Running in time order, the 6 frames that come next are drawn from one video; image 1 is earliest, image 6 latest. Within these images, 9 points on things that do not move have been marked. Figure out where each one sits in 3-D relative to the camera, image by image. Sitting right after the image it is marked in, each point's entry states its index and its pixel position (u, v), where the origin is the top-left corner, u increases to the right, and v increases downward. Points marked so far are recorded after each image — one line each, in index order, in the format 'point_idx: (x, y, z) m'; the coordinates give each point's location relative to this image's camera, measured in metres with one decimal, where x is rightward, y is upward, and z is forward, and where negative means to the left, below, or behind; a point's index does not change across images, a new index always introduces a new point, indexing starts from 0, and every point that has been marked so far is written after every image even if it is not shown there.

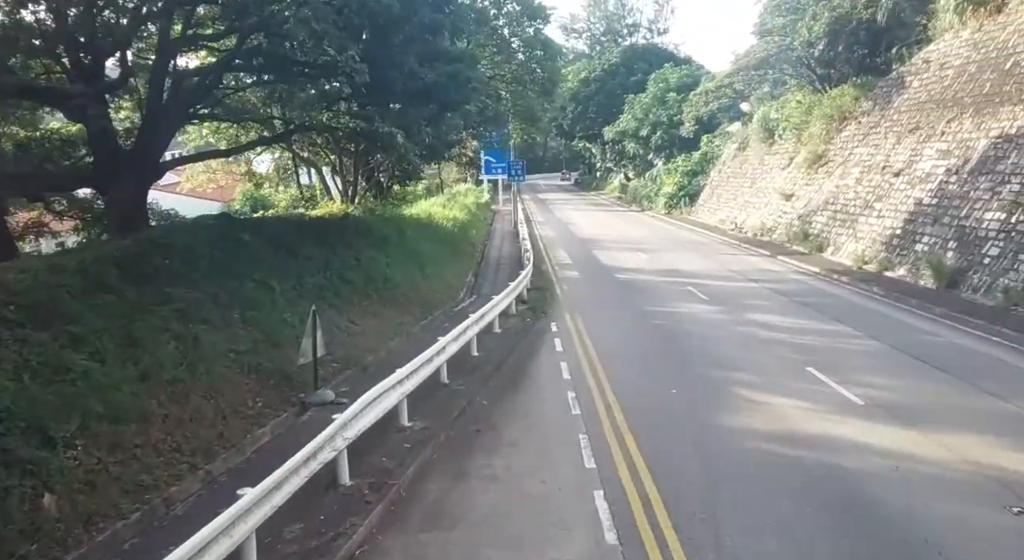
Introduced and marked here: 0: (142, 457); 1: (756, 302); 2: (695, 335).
0: (-3.4, -1.6, +7.5) m
1: (+5.5, -0.5, +18.4) m
2: (+3.4, -1.0, +15.1) m
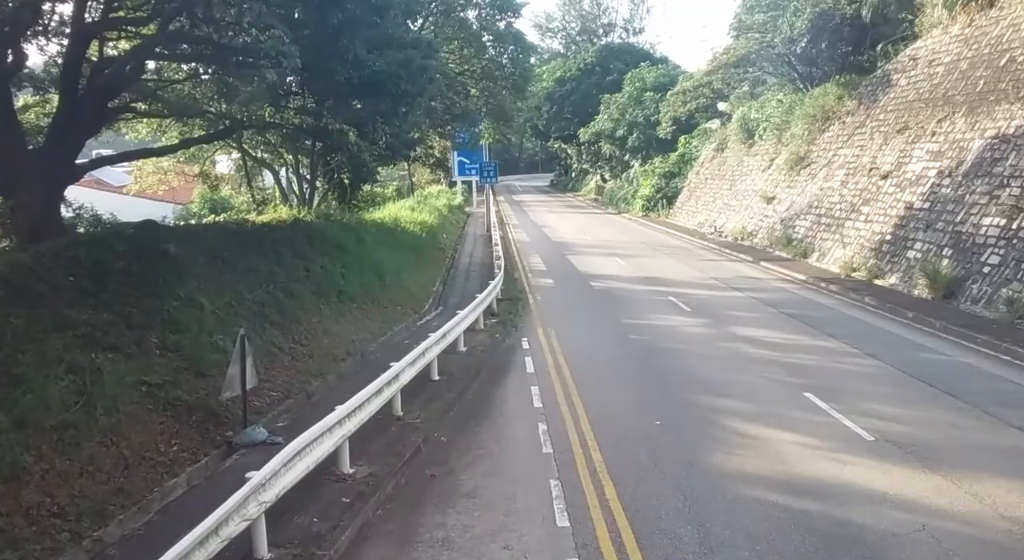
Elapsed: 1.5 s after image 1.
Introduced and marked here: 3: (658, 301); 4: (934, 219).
0: (-3.8, -1.9, +6.1) m
1: (+4.9, -0.7, +17.2) m
2: (+2.8, -1.2, +13.8) m
3: (+3.5, -0.5, +19.4) m
4: (+10.1, +1.4, +19.3) m
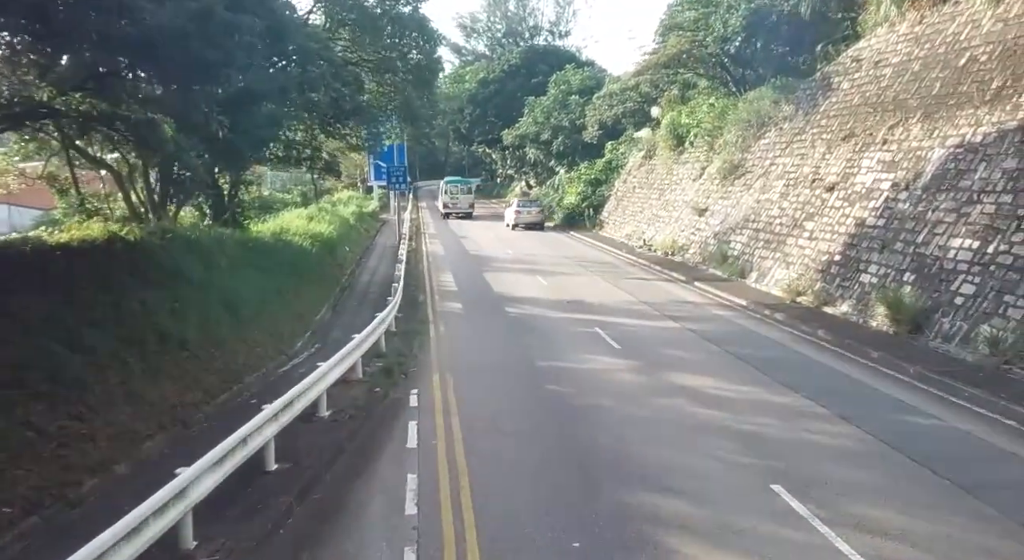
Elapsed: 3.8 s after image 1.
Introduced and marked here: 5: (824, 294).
0: (-4.7, -2.4, +2.6) m
1: (+3.0, -1.3, +14.4) m
2: (+1.2, -1.8, +10.9) m
3: (+1.4, -1.1, +16.4) m
4: (+8.0, +0.8, +17.0) m
5: (+7.0, -0.3, +18.2) m
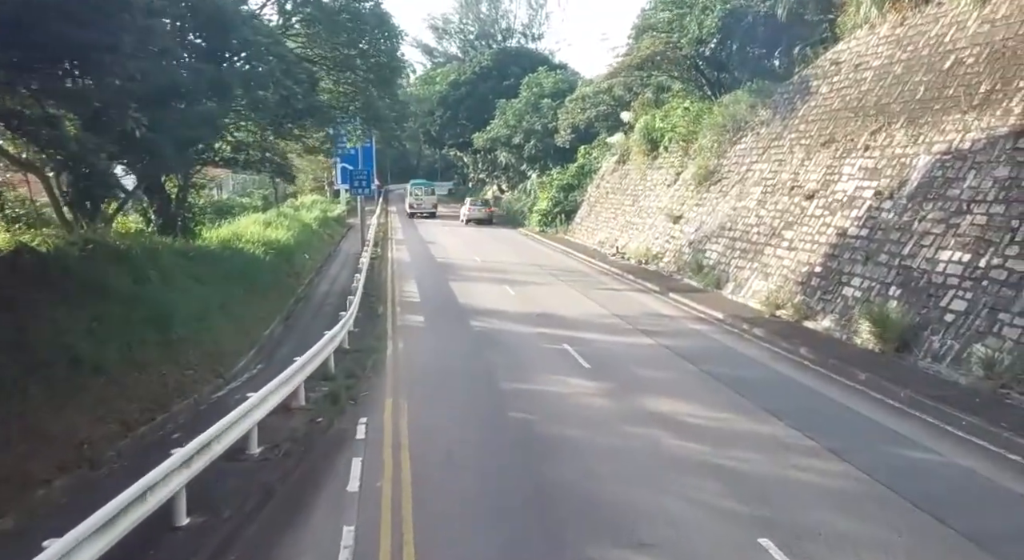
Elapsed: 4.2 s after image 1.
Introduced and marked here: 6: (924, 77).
0: (-4.9, -2.6, +1.3) m
1: (+2.3, -1.5, +13.4) m
2: (+0.7, -2.0, +9.8) m
3: (+0.7, -1.3, +15.4) m
4: (+7.2, +0.6, +16.1) m
5: (+6.3, -0.6, +17.3) m
6: (+9.1, +4.5, +17.9) m
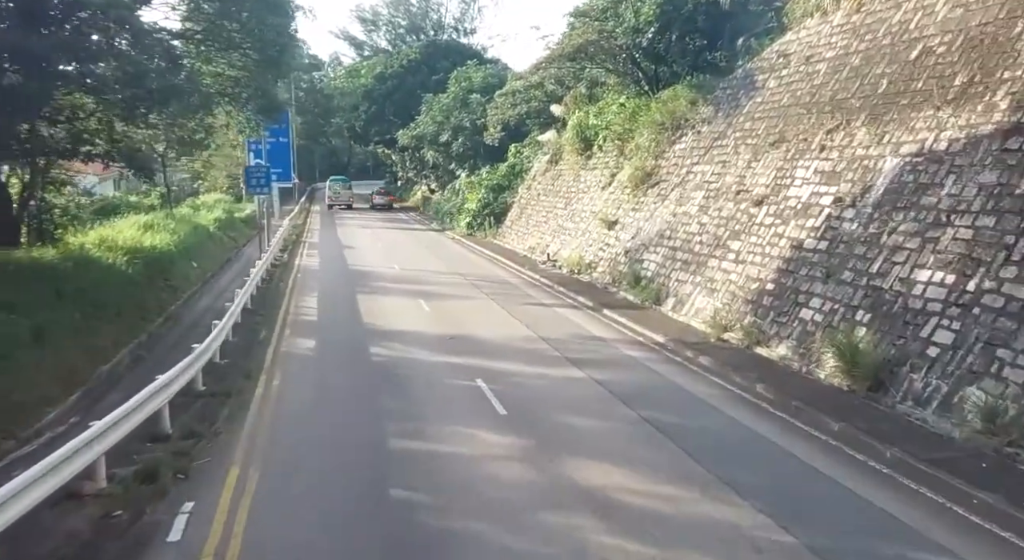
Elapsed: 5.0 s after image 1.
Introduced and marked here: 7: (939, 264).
0: (-5.4, -2.9, -1.8) m
1: (+0.9, -1.9, +10.8) m
2: (-0.4, -2.4, +7.1) m
3: (-0.9, -1.7, +12.7) m
4: (+5.6, +0.2, +13.9) m
5: (+4.5, -0.9, +15.0) m
6: (+7.3, +4.1, +15.8) m
7: (+6.2, +0.2, +11.8) m
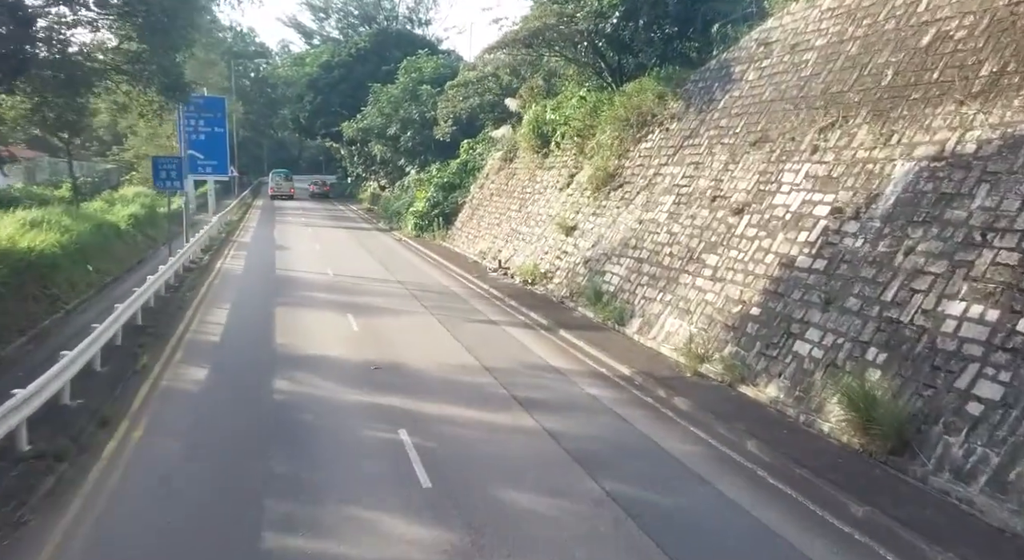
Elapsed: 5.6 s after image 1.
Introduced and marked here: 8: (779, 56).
0: (-5.5, -3.2, -4.7) m
1: (+0.1, -2.2, +8.2) m
2: (-1.0, -2.7, +4.5) m
3: (-1.8, -2.0, +10.0) m
4: (+4.7, -0.2, +11.6) m
5: (+3.6, -1.3, +12.6) m
6: (+6.3, +3.7, +13.5) m
7: (+5.4, -0.2, +9.4) m
8: (+5.7, +4.7, +17.2) m
